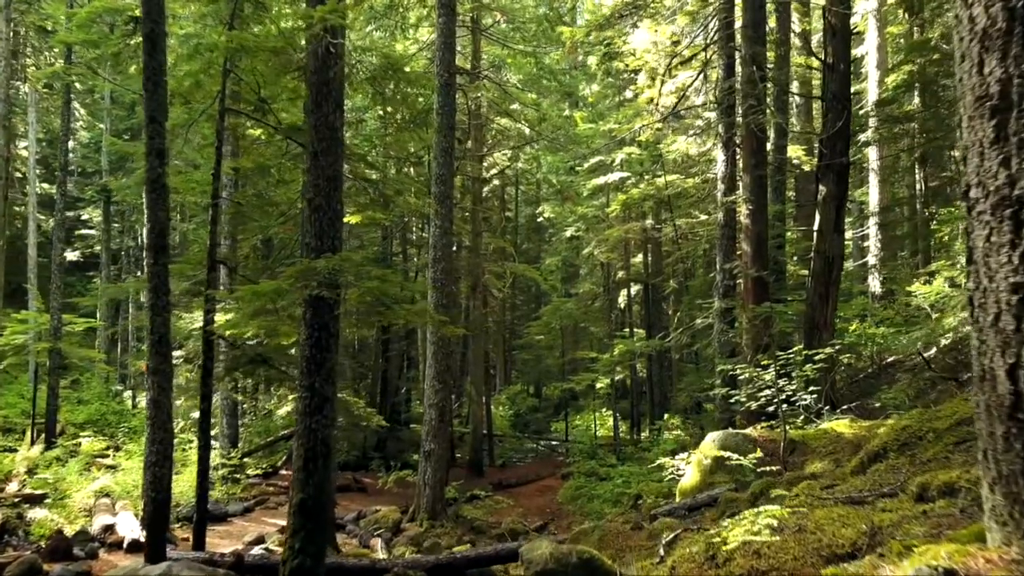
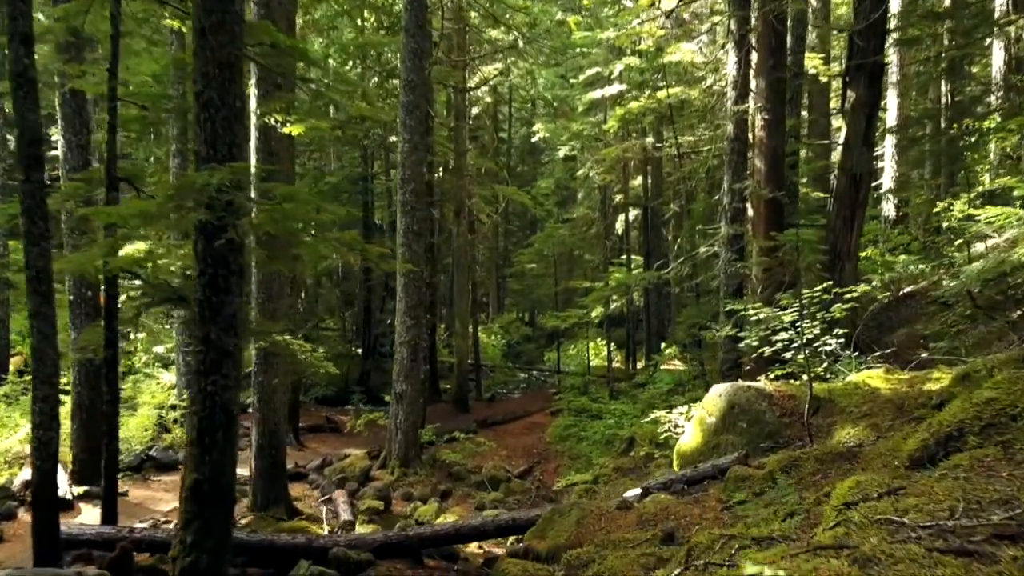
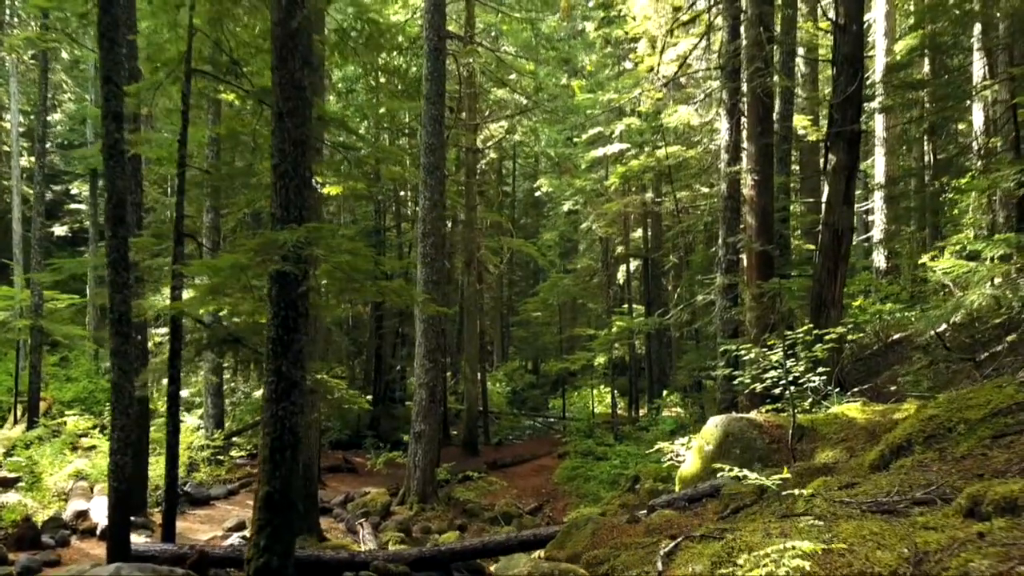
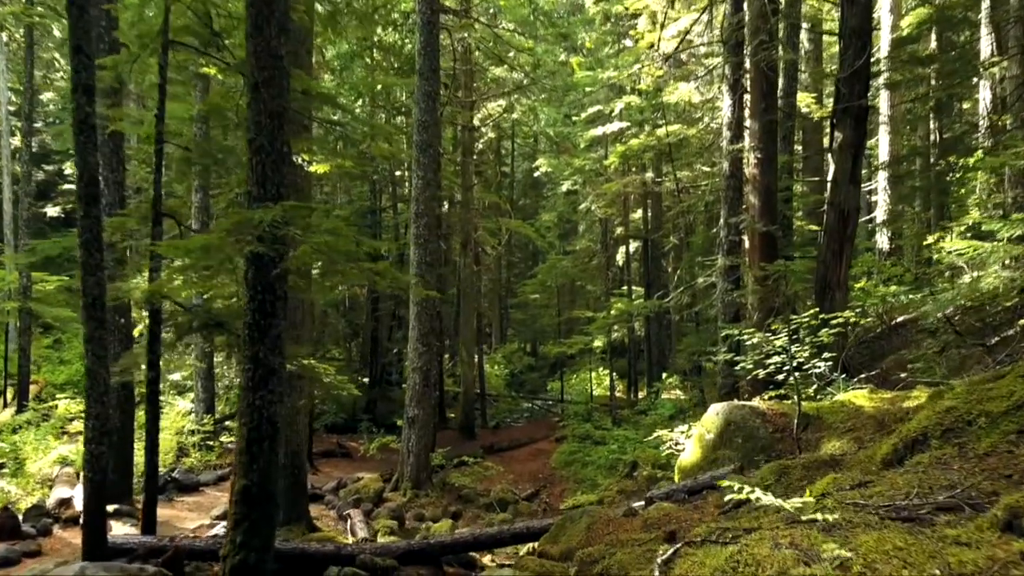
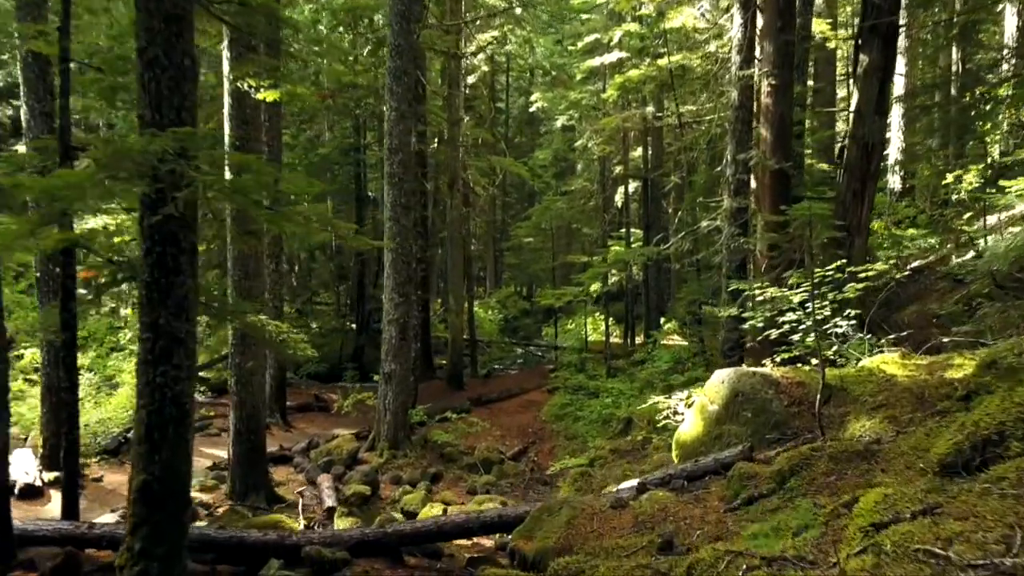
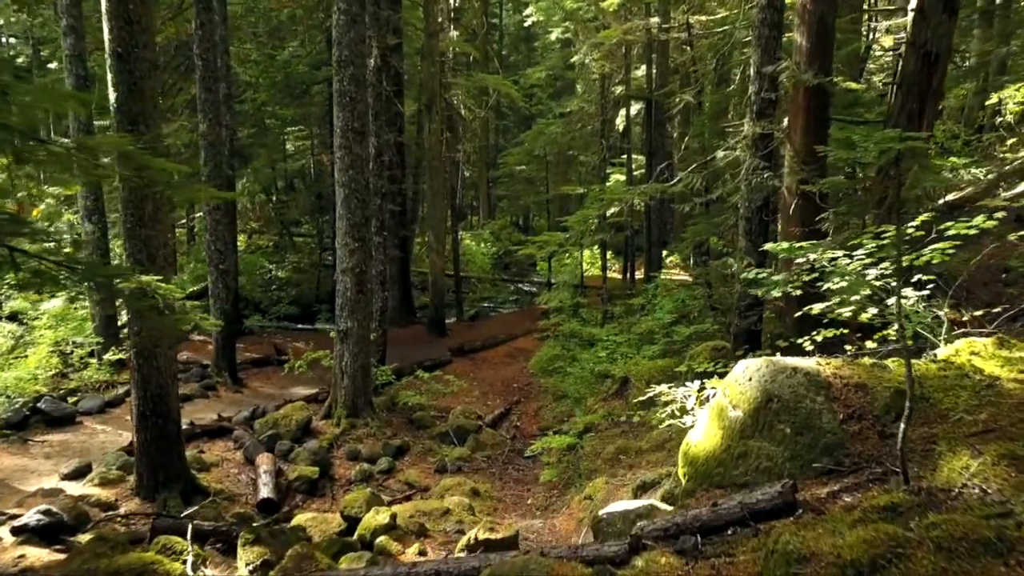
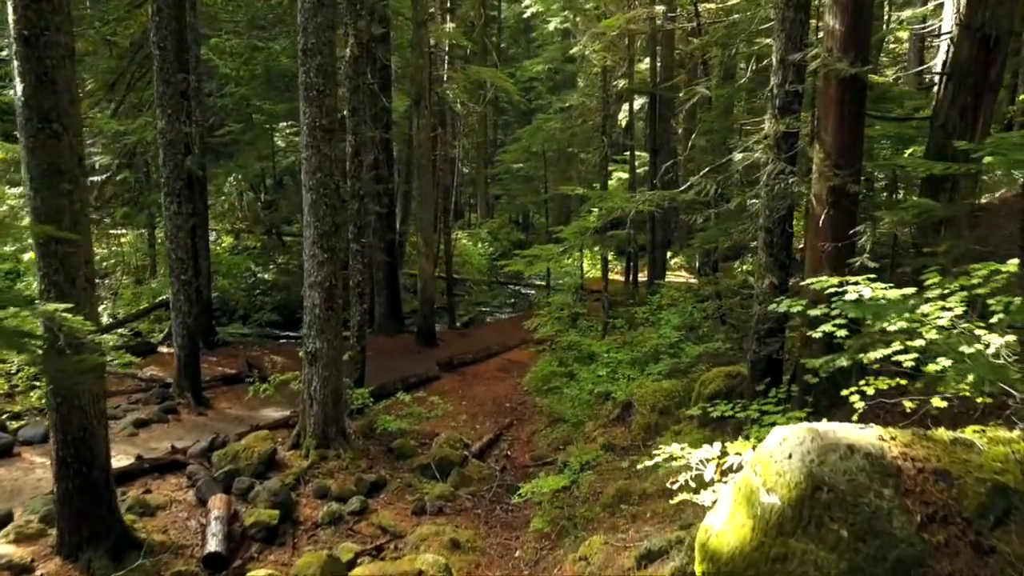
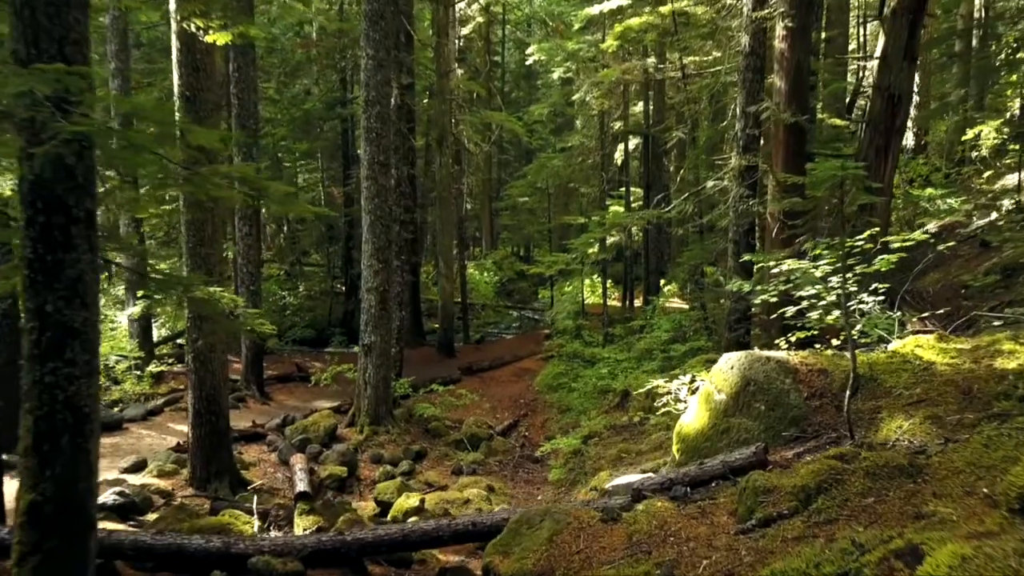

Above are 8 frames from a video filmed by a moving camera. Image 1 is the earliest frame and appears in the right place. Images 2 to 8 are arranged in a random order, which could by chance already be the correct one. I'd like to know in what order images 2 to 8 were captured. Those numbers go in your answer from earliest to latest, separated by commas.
3, 4, 2, 5, 8, 6, 7
